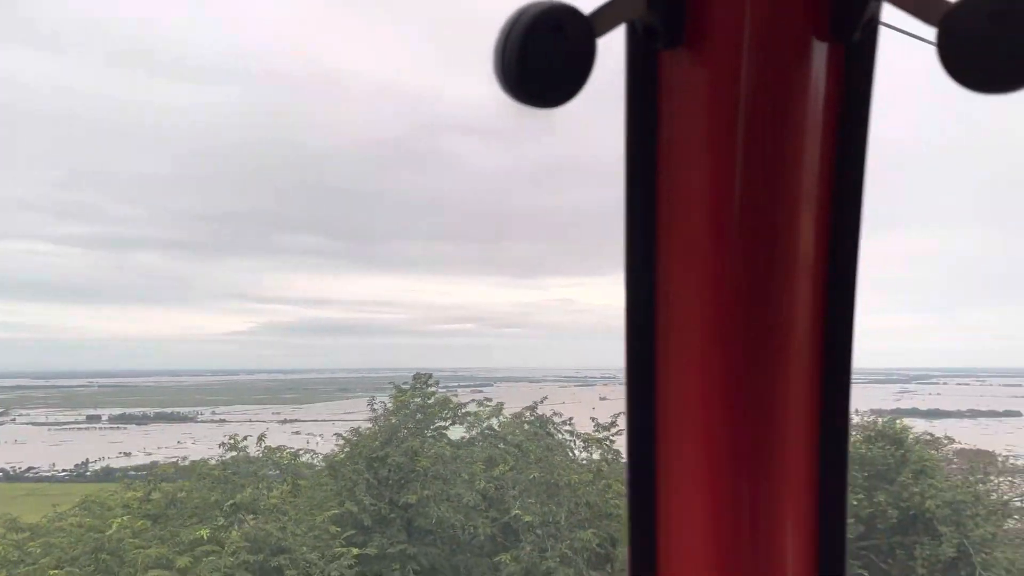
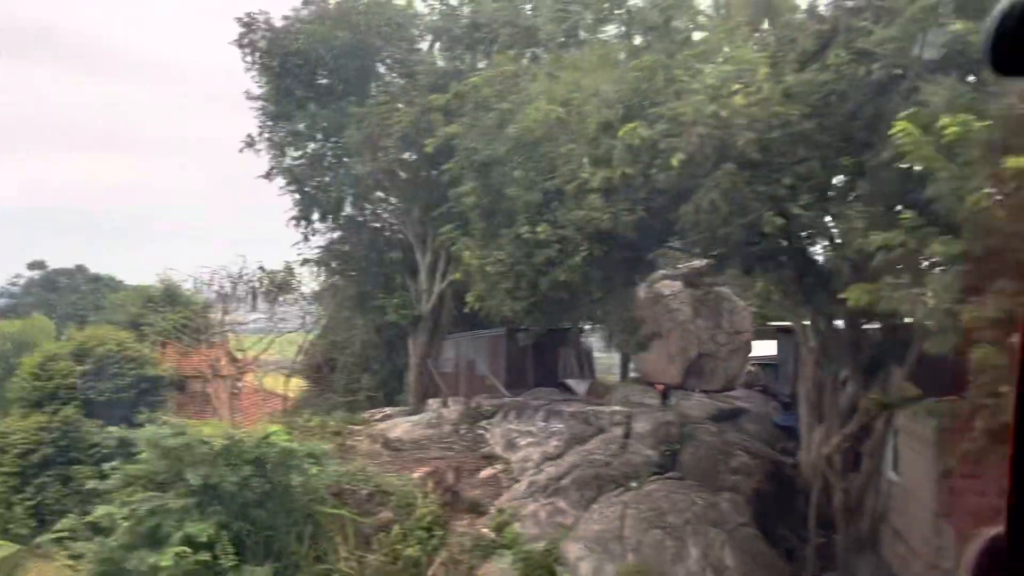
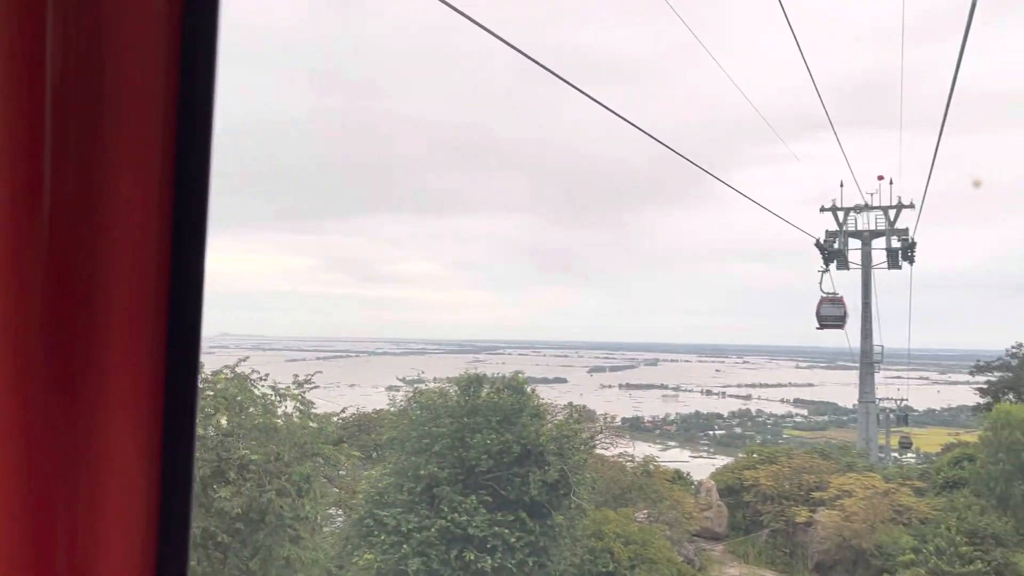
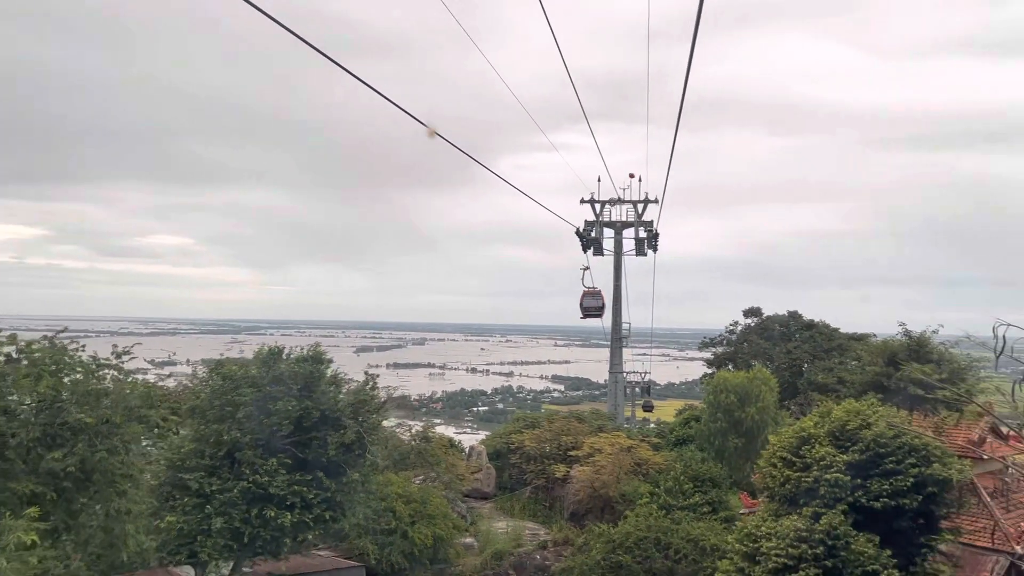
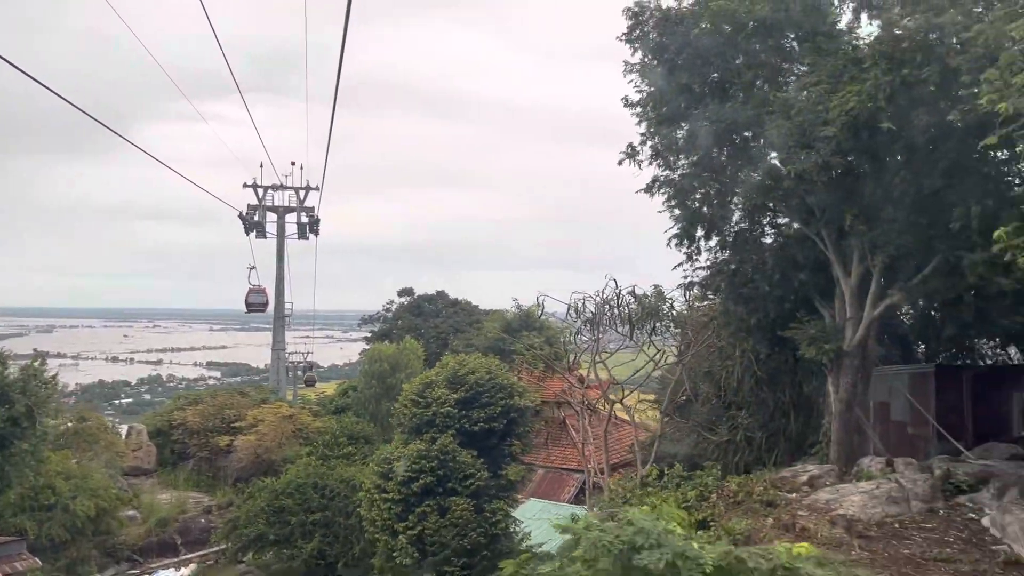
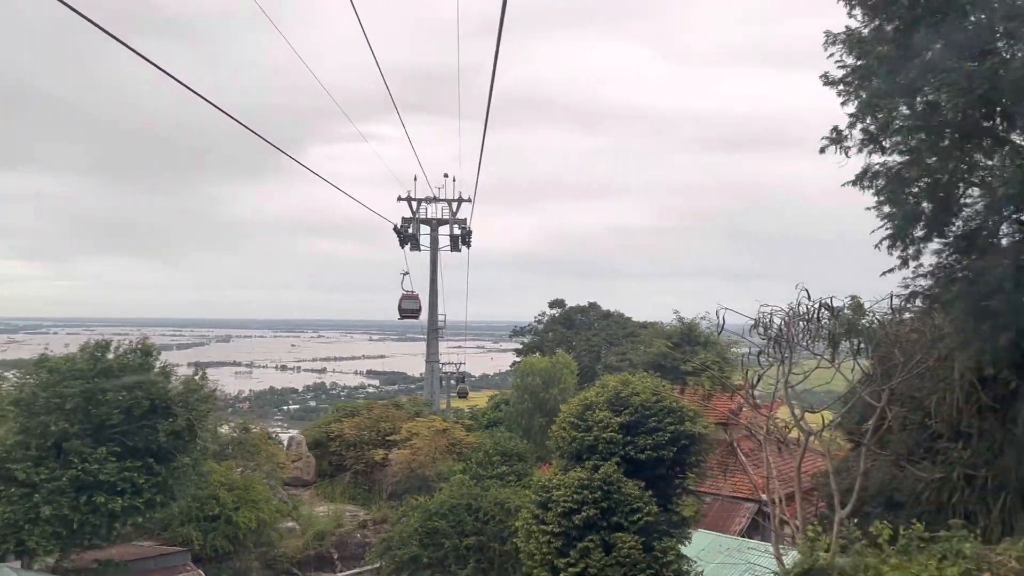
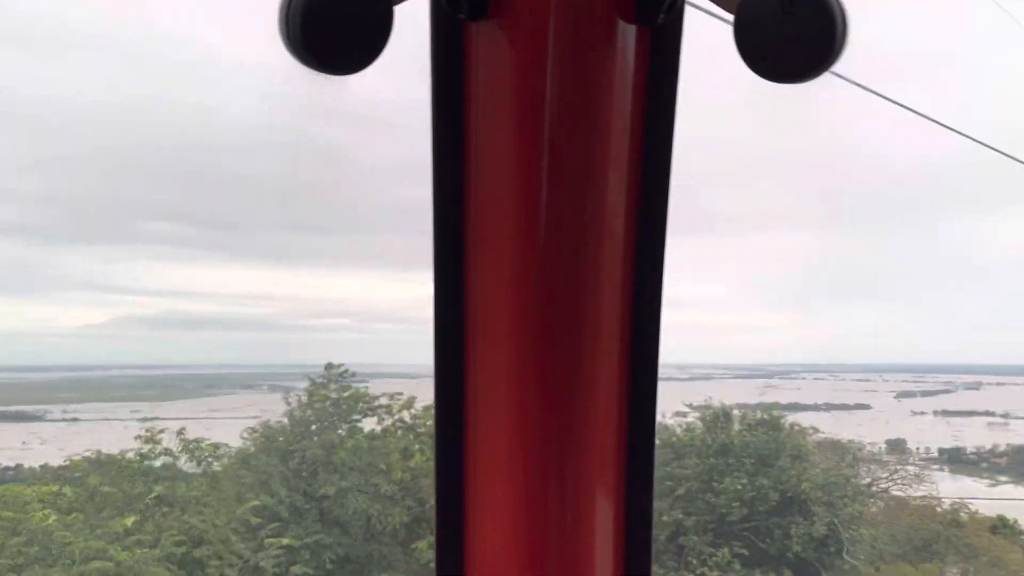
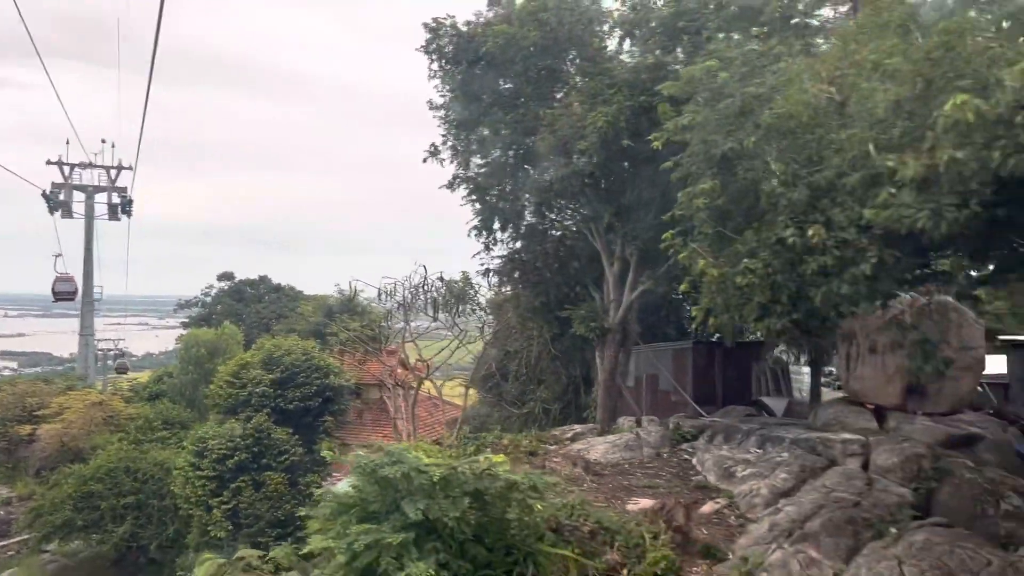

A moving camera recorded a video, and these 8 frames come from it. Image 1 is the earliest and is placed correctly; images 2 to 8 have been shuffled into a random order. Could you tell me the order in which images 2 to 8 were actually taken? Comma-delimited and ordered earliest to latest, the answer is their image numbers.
7, 3, 4, 6, 5, 8, 2
